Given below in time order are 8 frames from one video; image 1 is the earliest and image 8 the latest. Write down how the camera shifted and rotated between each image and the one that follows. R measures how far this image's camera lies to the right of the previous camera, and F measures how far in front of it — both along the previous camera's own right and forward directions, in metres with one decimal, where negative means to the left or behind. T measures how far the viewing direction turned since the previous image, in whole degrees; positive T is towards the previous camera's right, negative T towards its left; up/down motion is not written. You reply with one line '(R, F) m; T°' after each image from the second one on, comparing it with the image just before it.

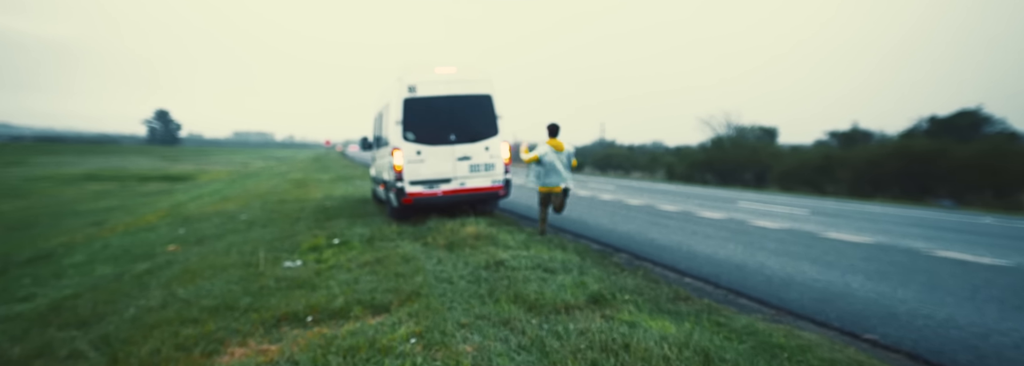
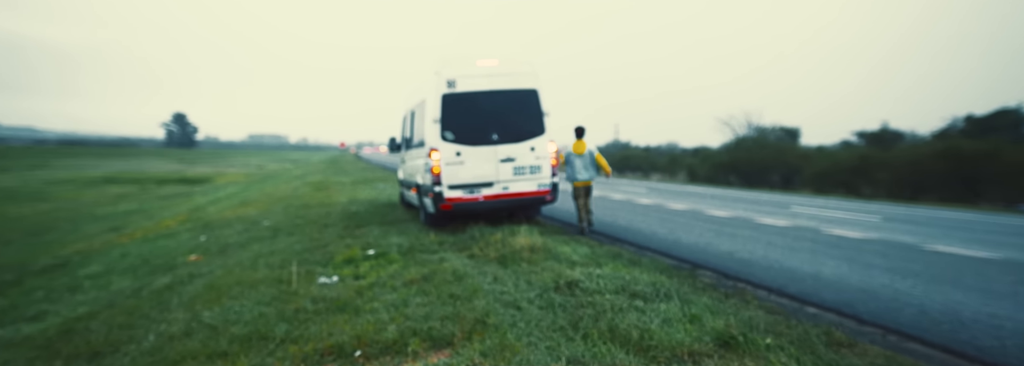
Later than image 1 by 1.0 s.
(-0.6, +0.8) m; -1°
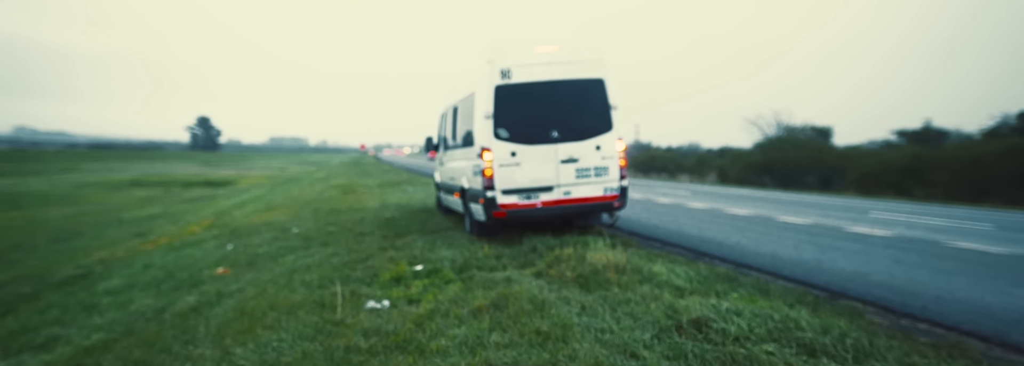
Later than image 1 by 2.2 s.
(-0.7, +1.0) m; -2°
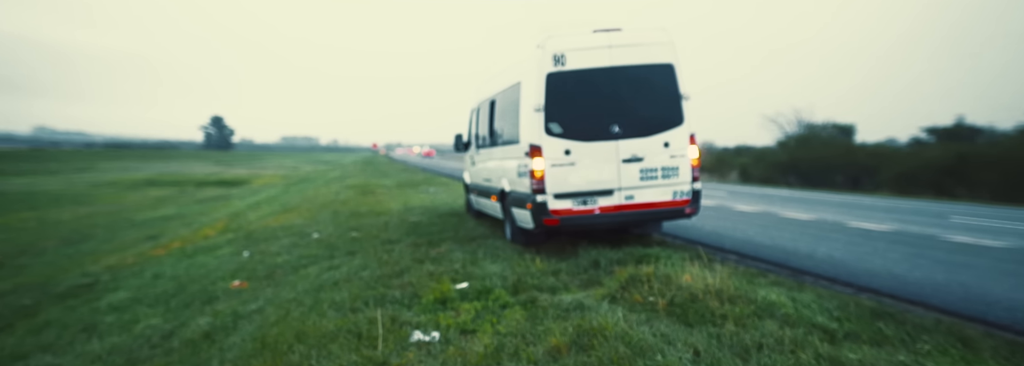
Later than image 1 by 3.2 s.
(-0.6, +1.0) m; -1°
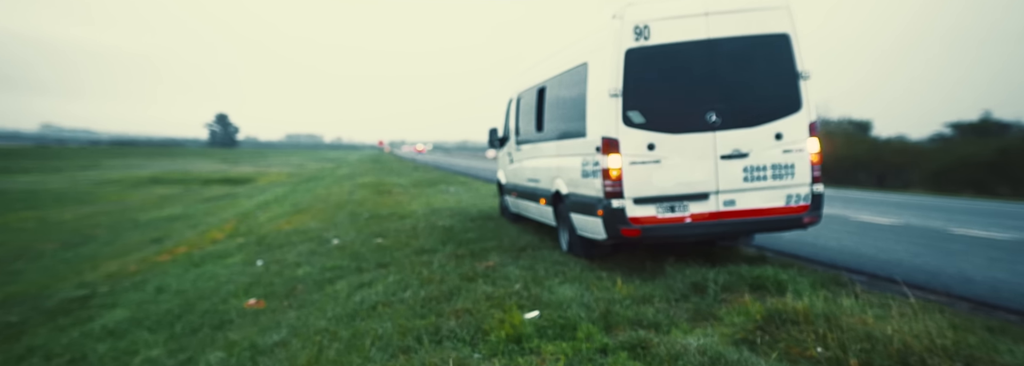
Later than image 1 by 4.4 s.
(-0.8, +1.2) m; -1°
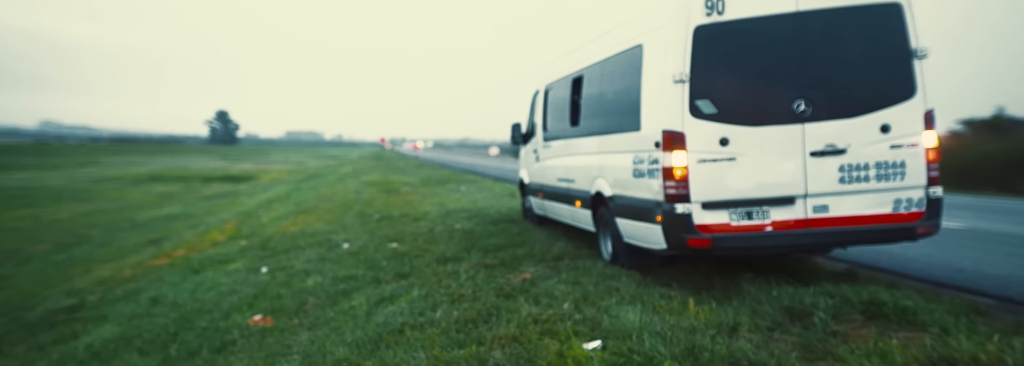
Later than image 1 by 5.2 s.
(-0.5, +0.8) m; 0°
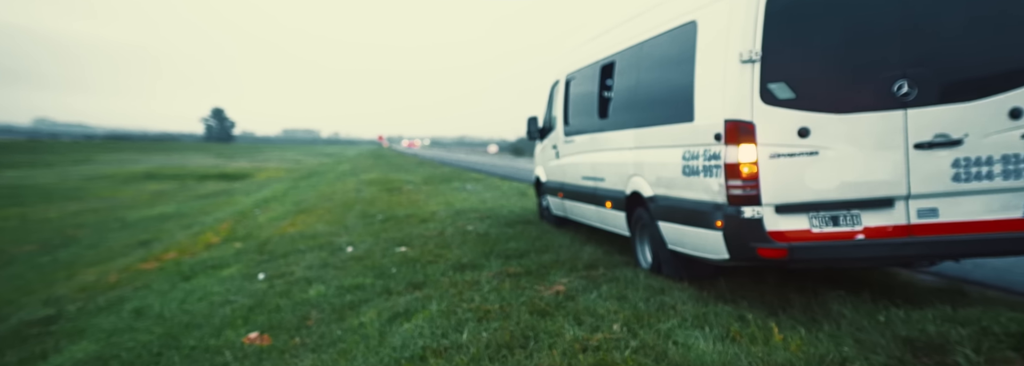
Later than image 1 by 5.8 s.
(-0.4, +0.7) m; 0°
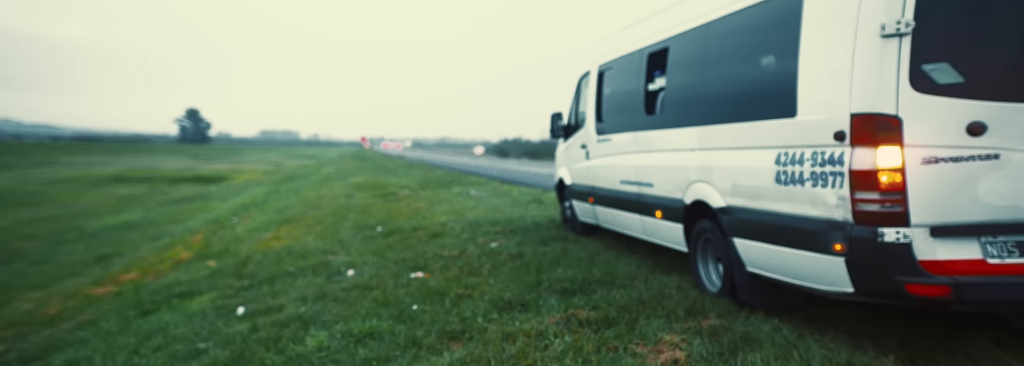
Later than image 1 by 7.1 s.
(-0.8, +1.5) m; +2°
